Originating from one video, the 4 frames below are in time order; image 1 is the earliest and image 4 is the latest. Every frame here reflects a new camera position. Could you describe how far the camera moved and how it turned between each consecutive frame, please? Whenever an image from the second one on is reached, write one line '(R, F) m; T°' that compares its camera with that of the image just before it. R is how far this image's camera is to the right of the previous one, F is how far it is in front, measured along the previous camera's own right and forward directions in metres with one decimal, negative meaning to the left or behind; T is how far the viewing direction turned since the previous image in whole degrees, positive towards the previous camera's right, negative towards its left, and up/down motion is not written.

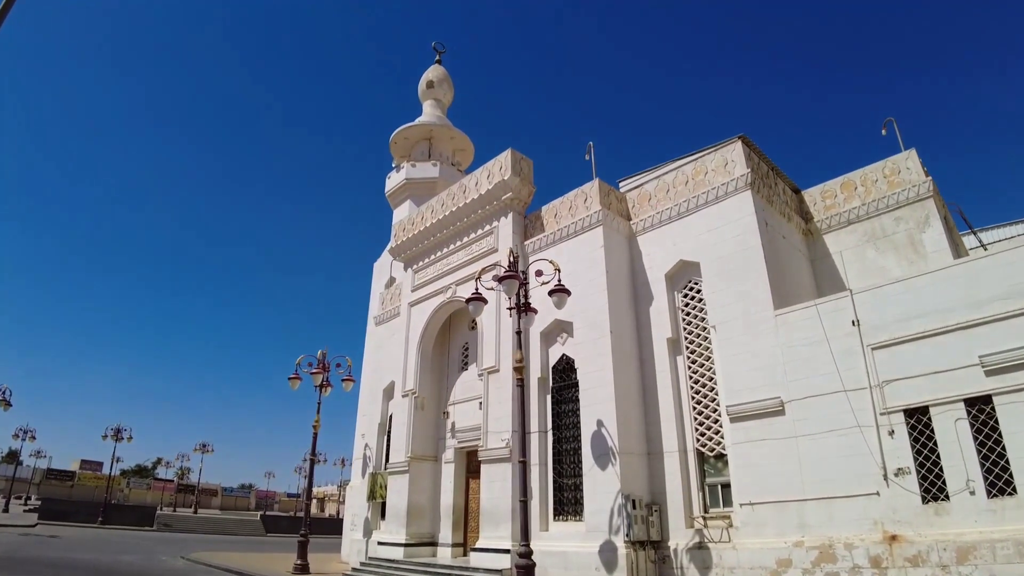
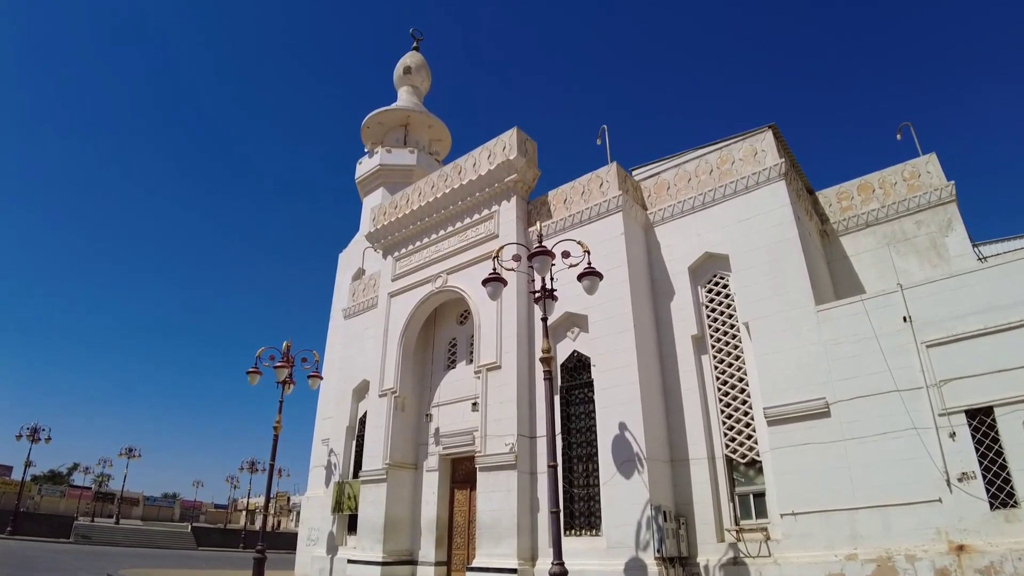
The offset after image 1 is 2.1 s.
(-1.2, +1.1) m; +6°
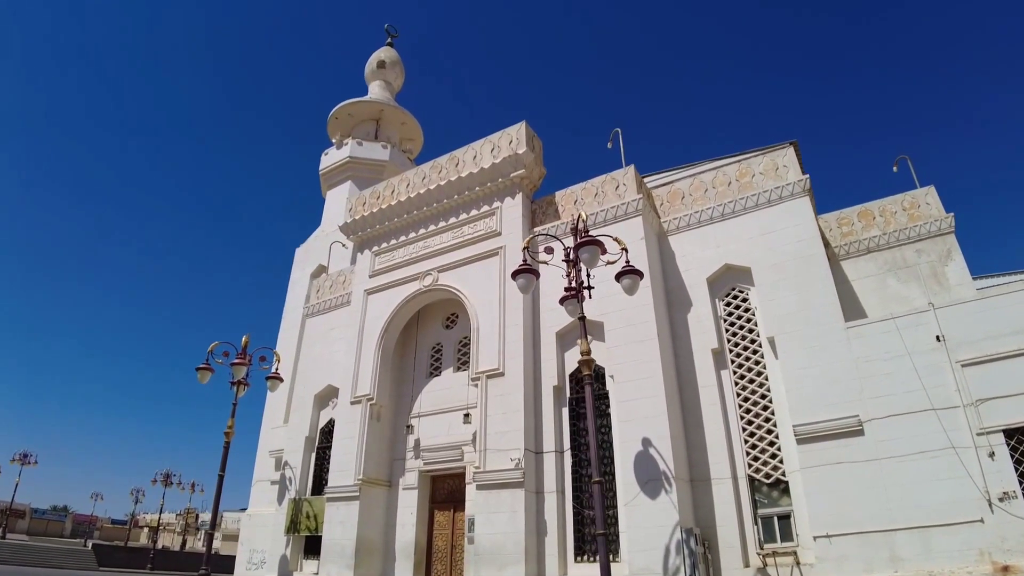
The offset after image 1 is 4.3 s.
(-1.4, +0.9) m; +8°
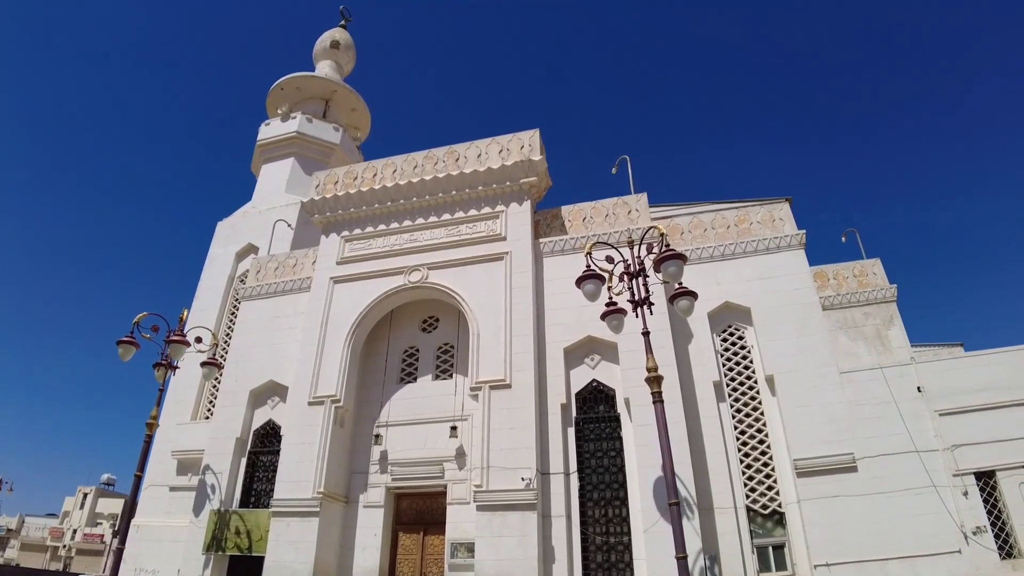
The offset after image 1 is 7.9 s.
(-2.4, +0.9) m; +14°
